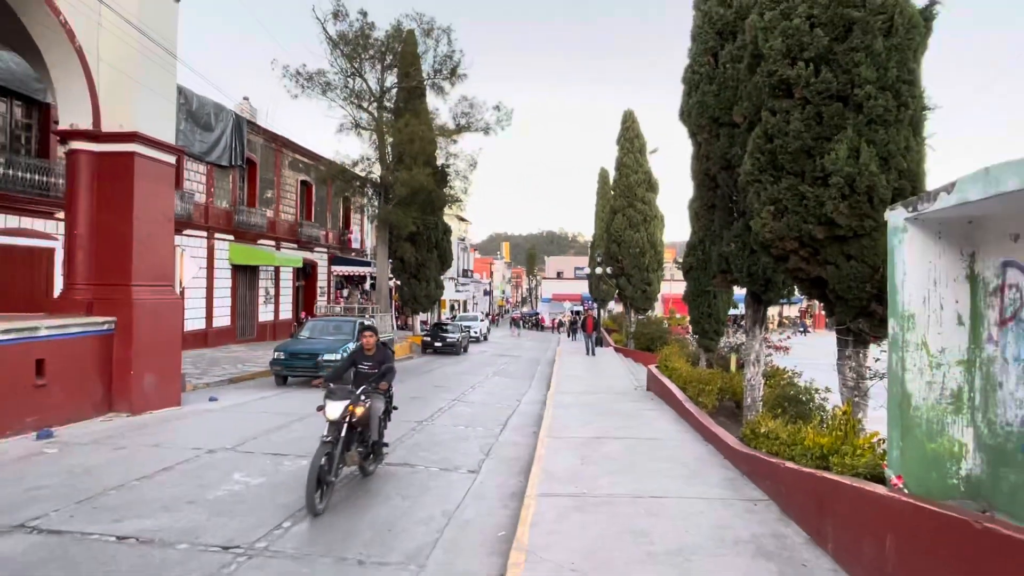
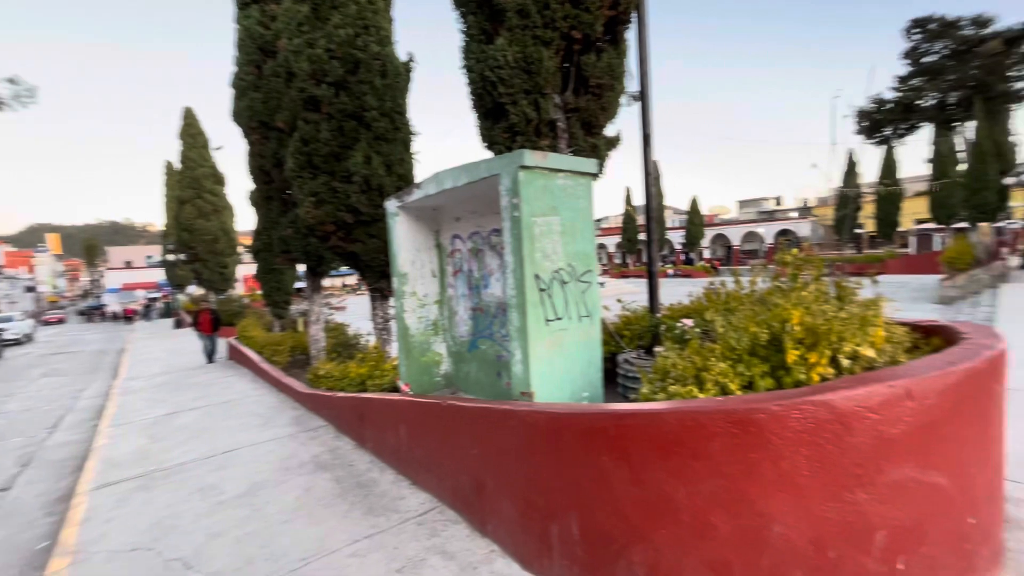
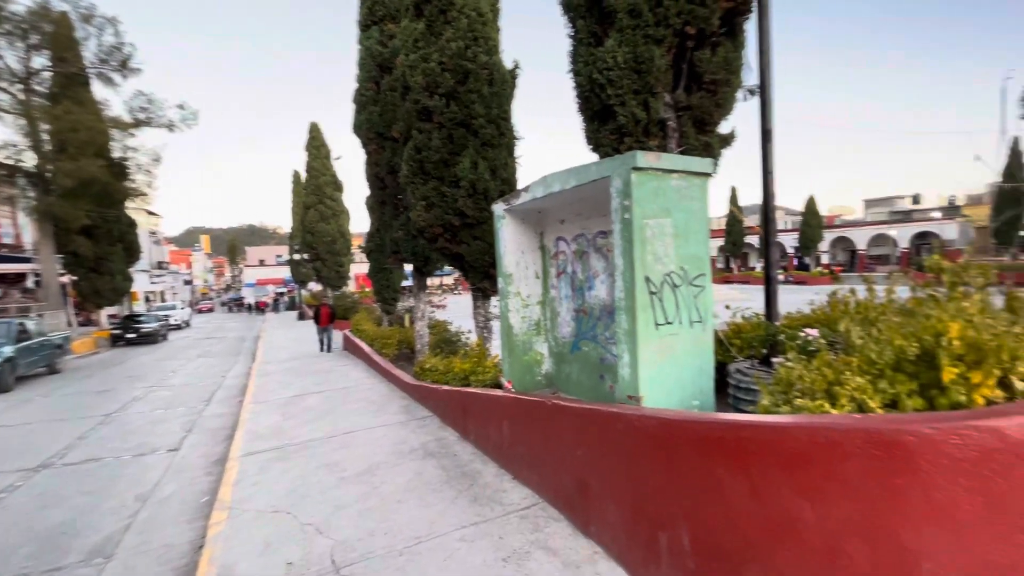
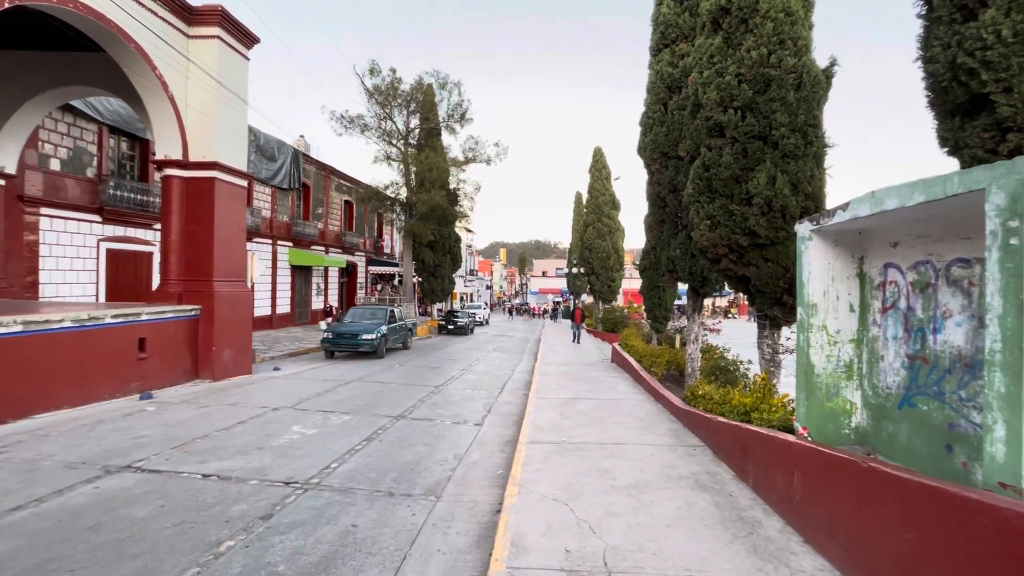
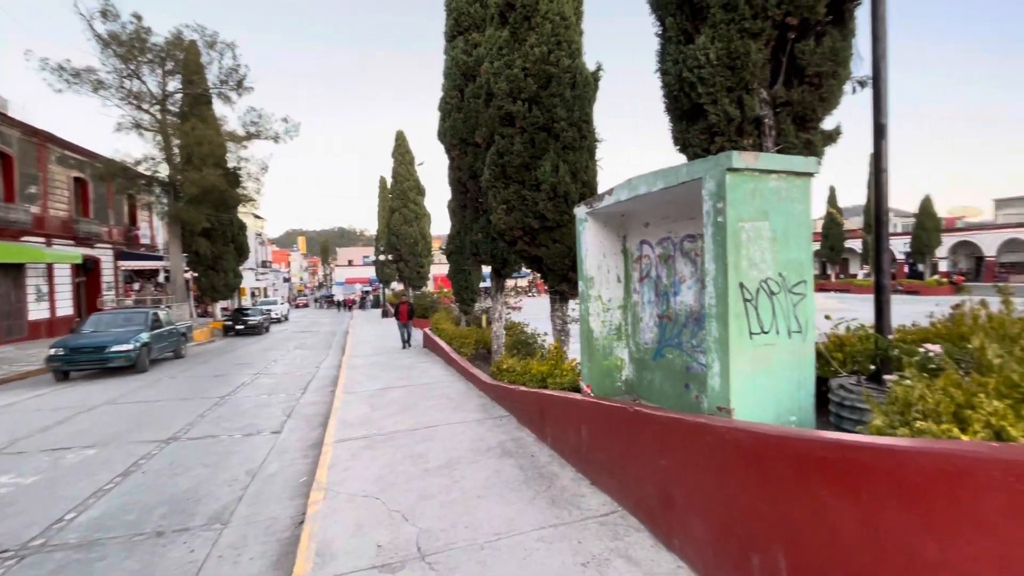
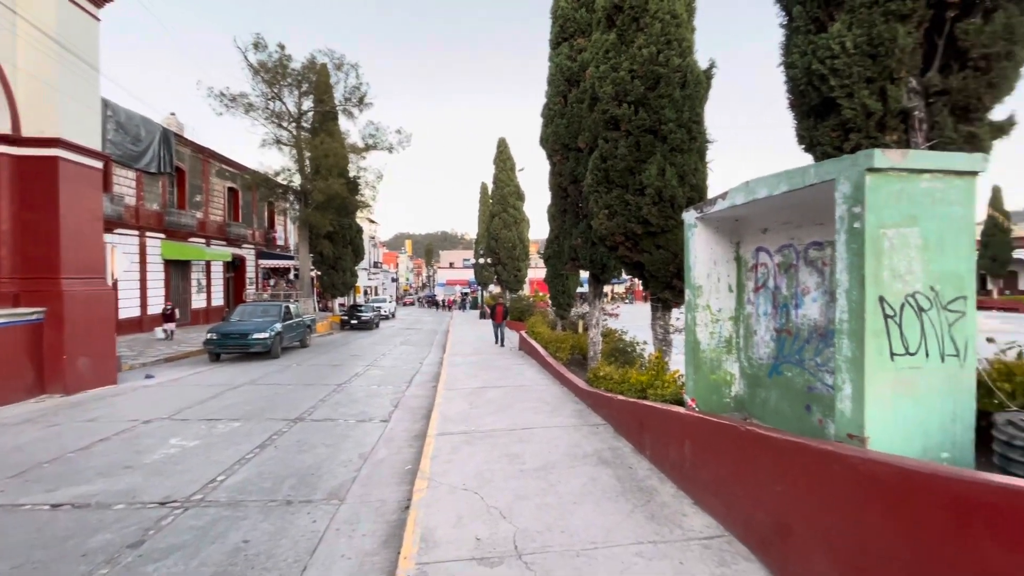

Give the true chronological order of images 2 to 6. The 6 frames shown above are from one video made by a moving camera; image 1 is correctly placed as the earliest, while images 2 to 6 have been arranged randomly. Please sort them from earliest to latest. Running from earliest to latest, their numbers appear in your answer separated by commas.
4, 6, 5, 3, 2
